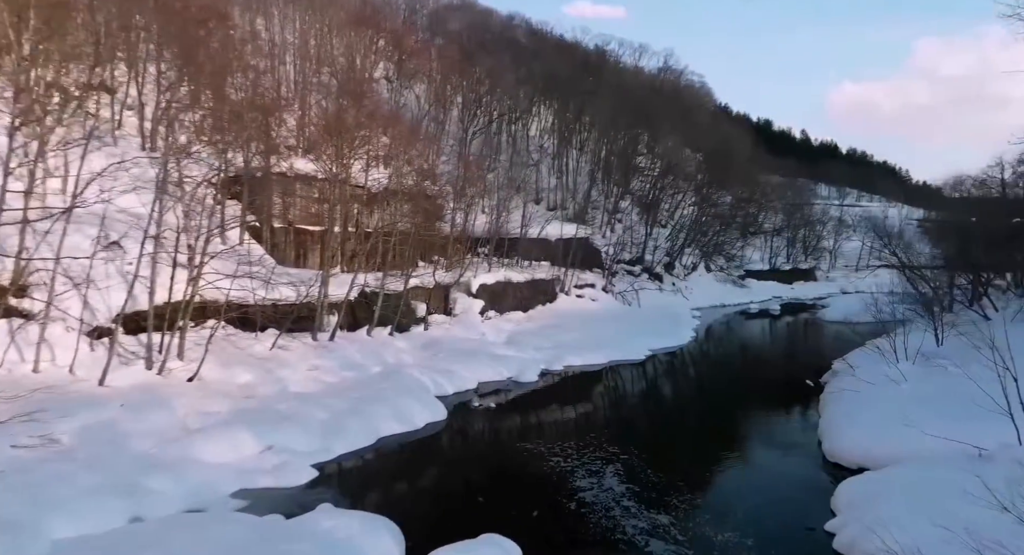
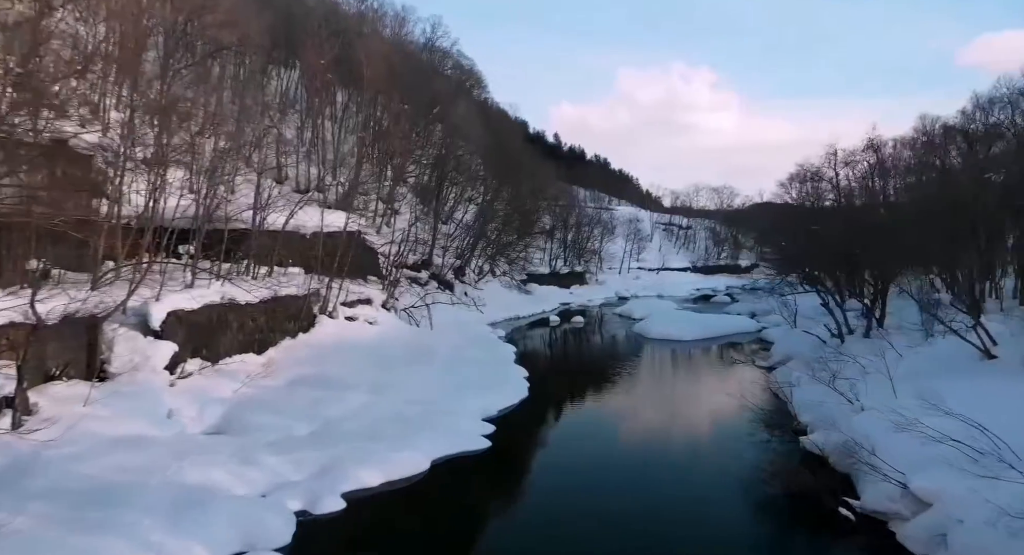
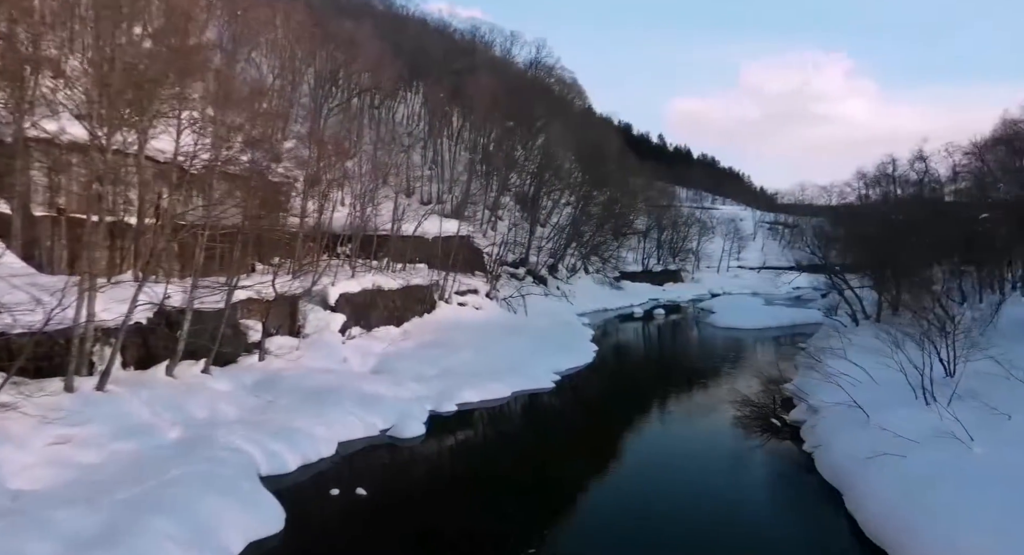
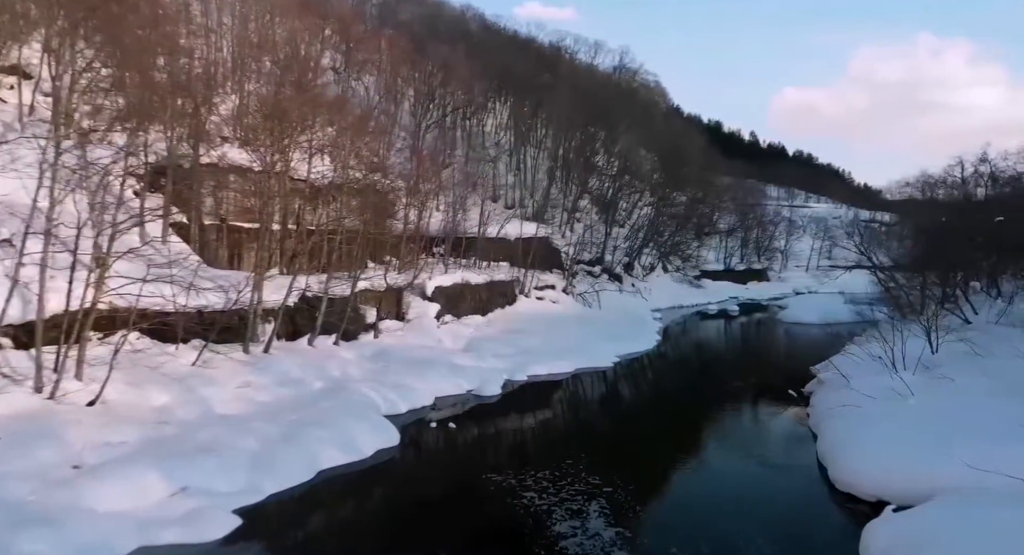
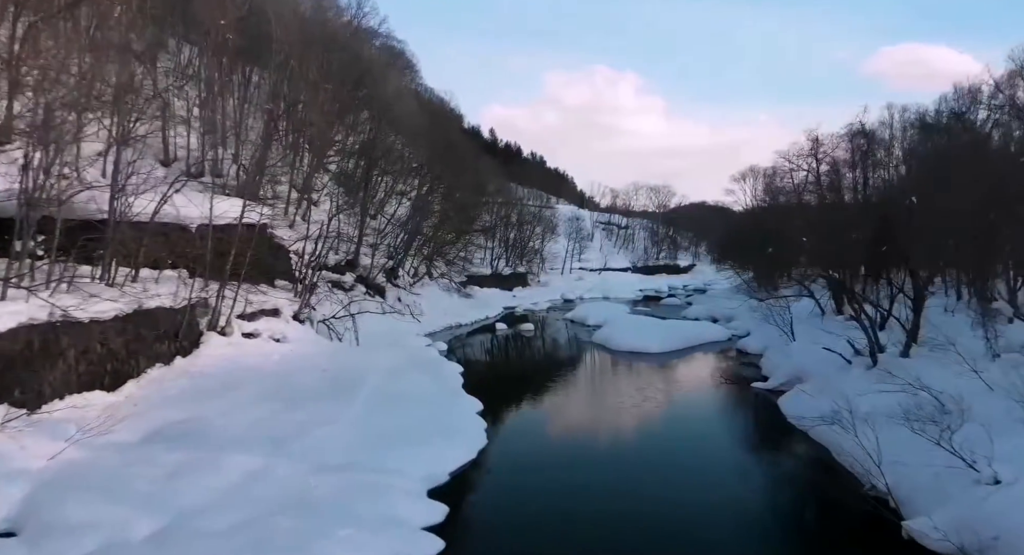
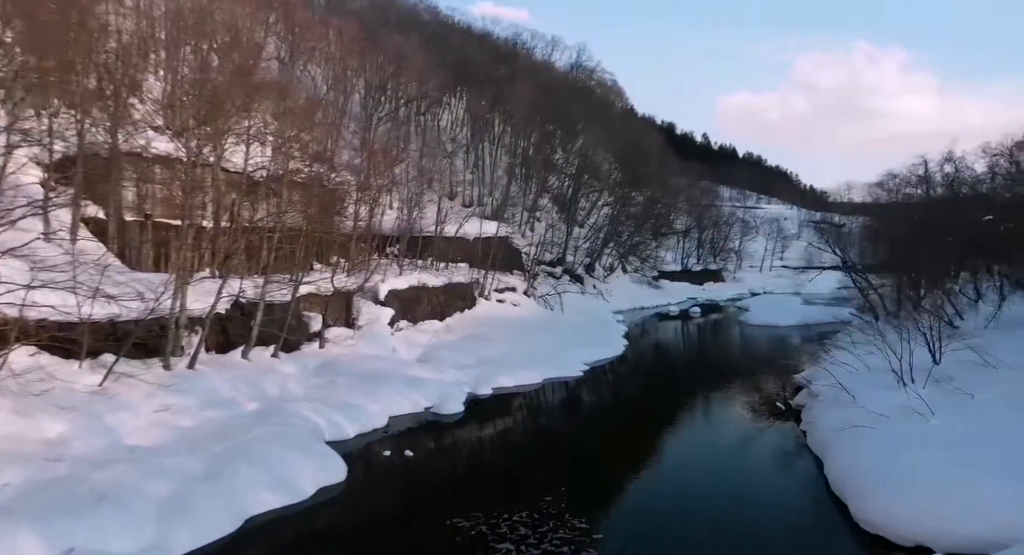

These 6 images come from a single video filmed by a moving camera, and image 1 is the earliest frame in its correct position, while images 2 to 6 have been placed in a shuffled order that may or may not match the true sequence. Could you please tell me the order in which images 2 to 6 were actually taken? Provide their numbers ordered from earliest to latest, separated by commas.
4, 6, 3, 2, 5
